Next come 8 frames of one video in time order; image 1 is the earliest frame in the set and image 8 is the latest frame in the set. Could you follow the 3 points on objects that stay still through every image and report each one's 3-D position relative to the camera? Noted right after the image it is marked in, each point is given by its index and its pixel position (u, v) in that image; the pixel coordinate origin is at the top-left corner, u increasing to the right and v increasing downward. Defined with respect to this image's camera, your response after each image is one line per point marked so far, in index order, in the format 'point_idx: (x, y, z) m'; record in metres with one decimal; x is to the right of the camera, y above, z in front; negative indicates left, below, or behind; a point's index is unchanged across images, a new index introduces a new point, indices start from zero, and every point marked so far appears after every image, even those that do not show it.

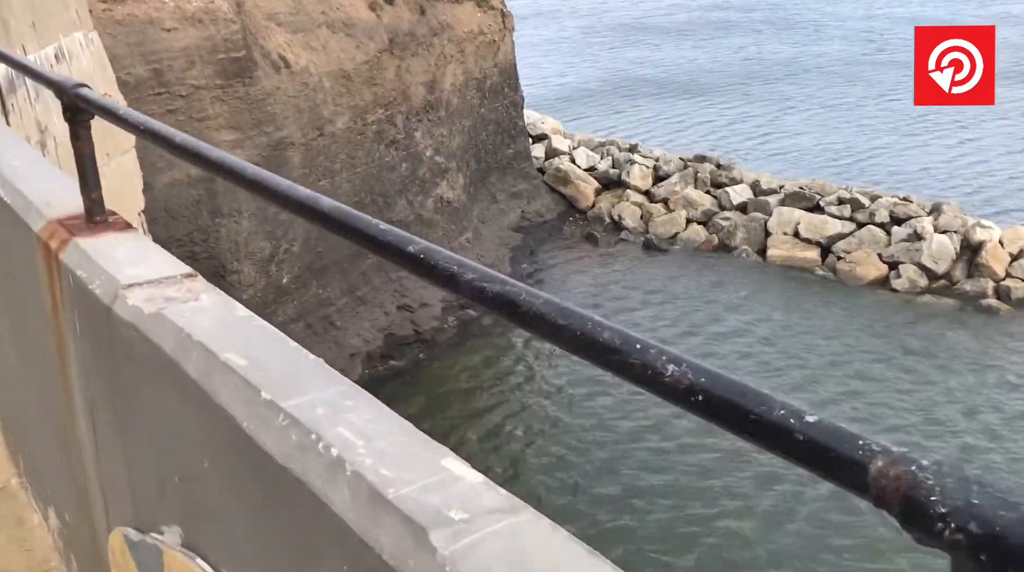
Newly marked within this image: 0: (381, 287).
0: (-2.3, 0.0, +18.1) m
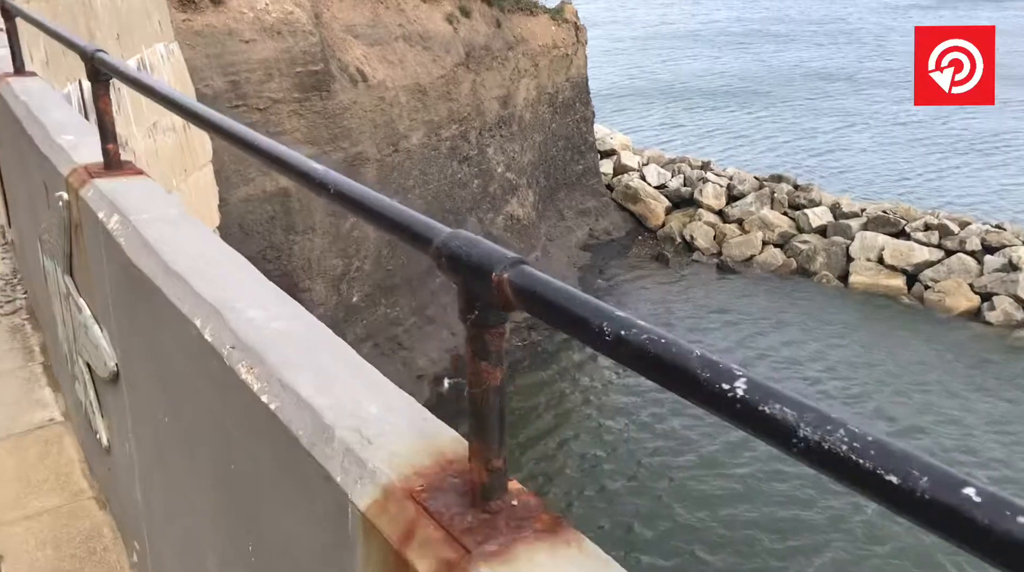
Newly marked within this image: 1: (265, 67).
0: (-1.1, -0.3, +17.6) m
1: (-3.3, +2.9, +14.6) m
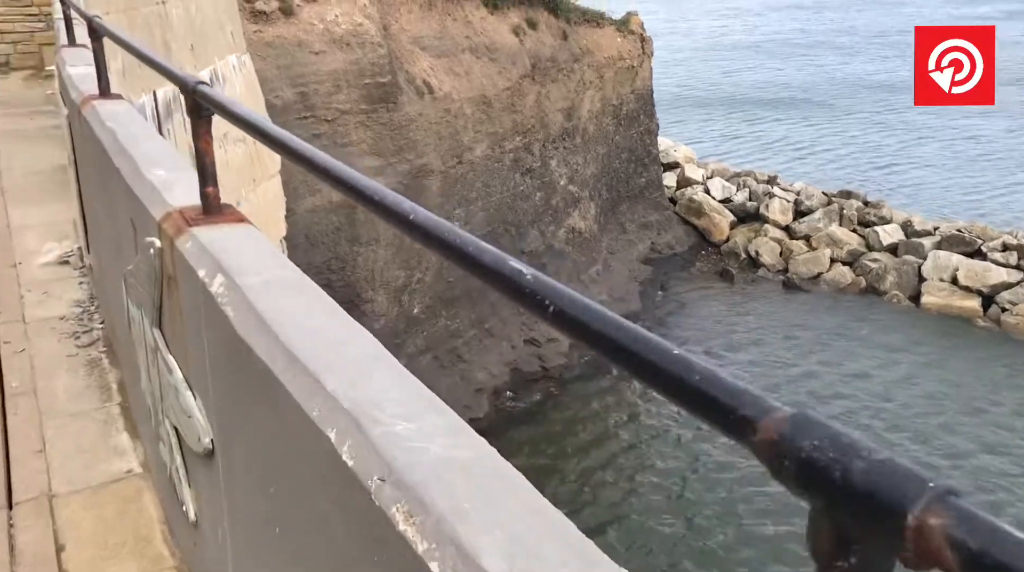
0: (-0.1, -0.5, +17.5) m
1: (-2.4, +2.8, +14.6) m
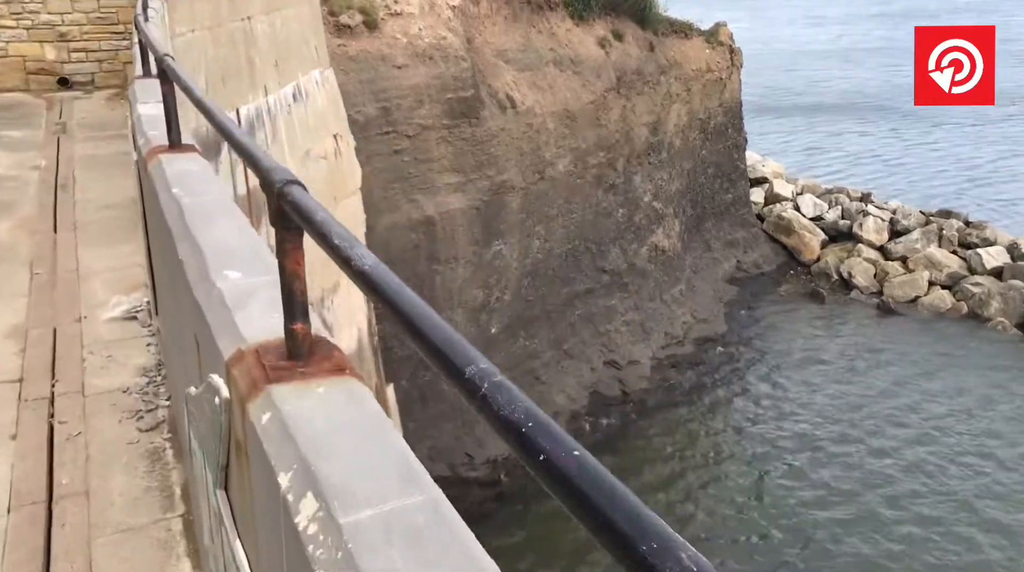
0: (+1.2, -0.8, +17.0) m
1: (-1.3, +2.5, +14.3) m
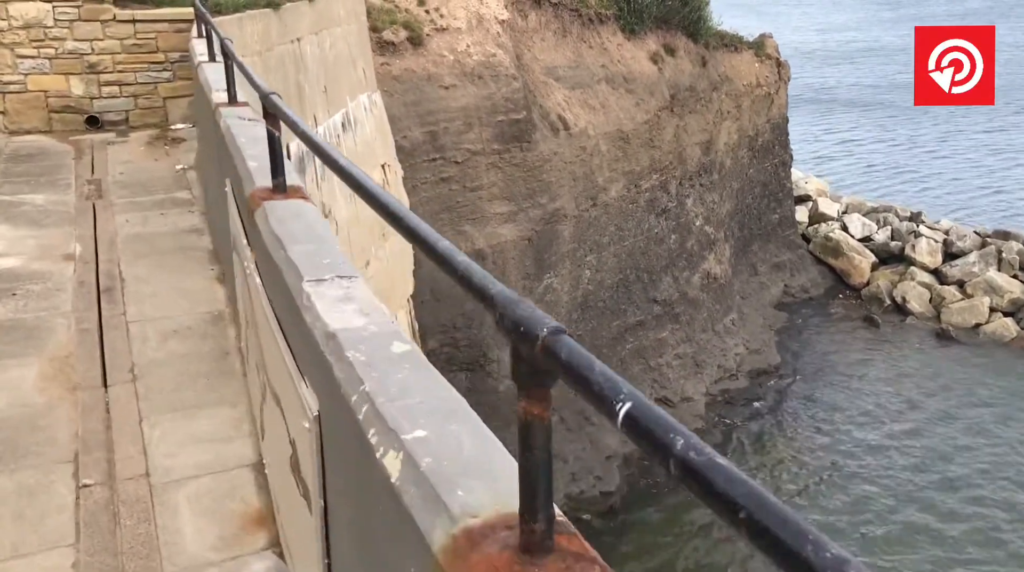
0: (+1.9, -1.3, +15.8) m
1: (-0.6, +2.1, +13.1) m
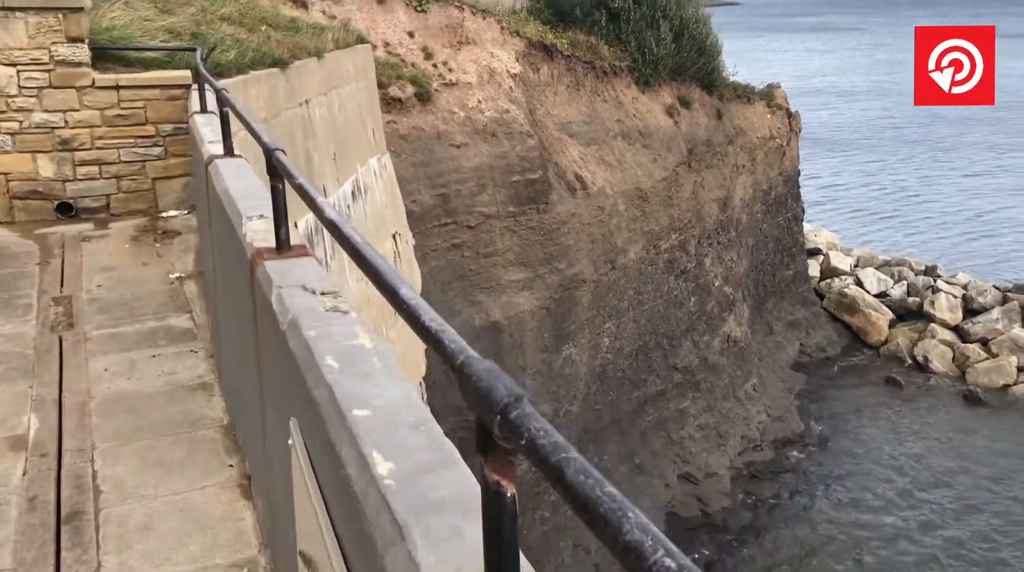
0: (+2.1, -2.2, +14.7) m
1: (-0.4, +1.2, +12.1) m
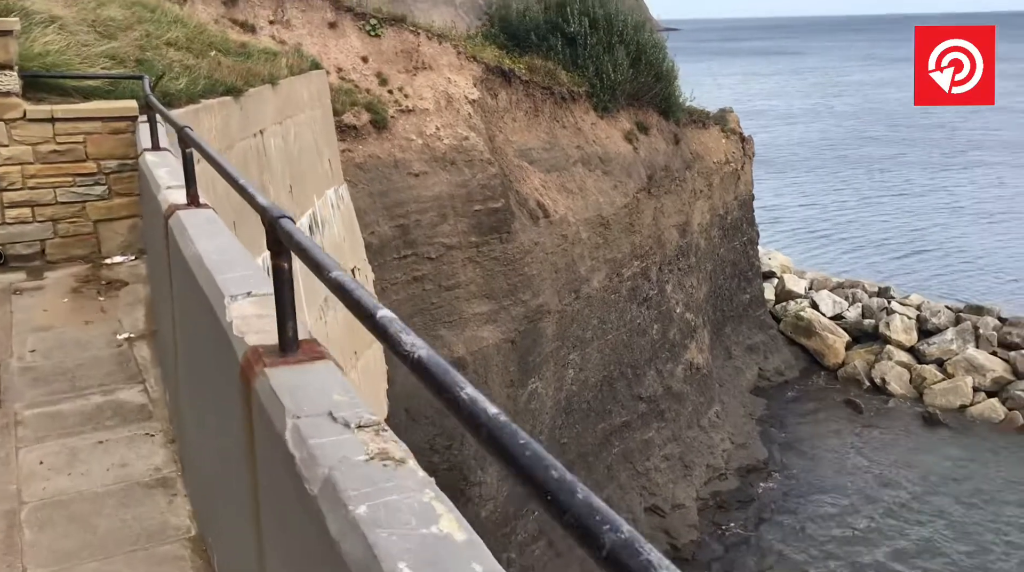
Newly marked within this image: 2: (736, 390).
0: (+1.6, -2.6, +14.3) m
1: (-0.8, +0.9, +11.7) m
2: (+4.1, -1.9, +19.6) m
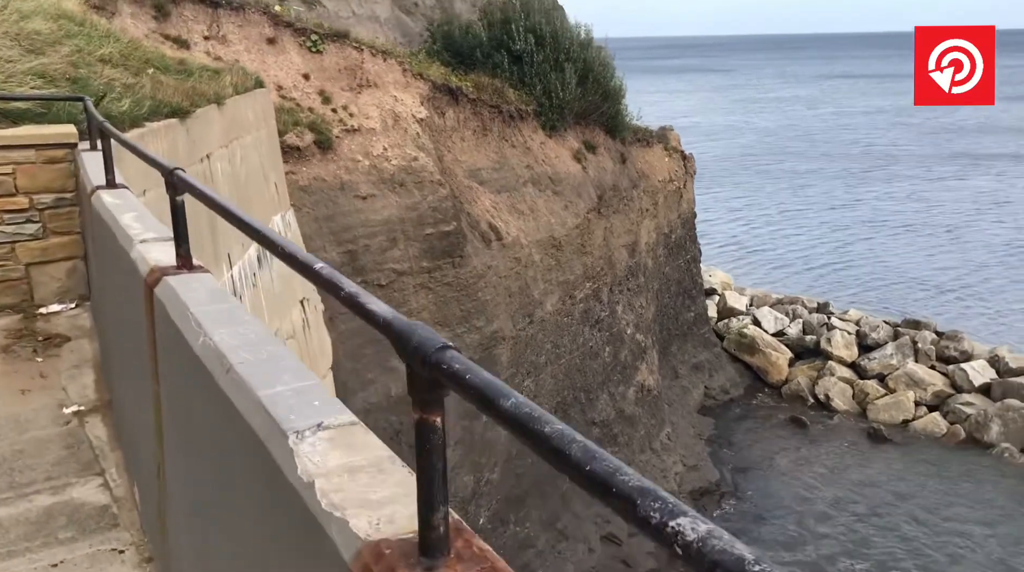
0: (+1.0, -2.9, +13.8) m
1: (-1.3, +0.6, +11.1) m
2: (+3.1, -2.2, +19.3) m
